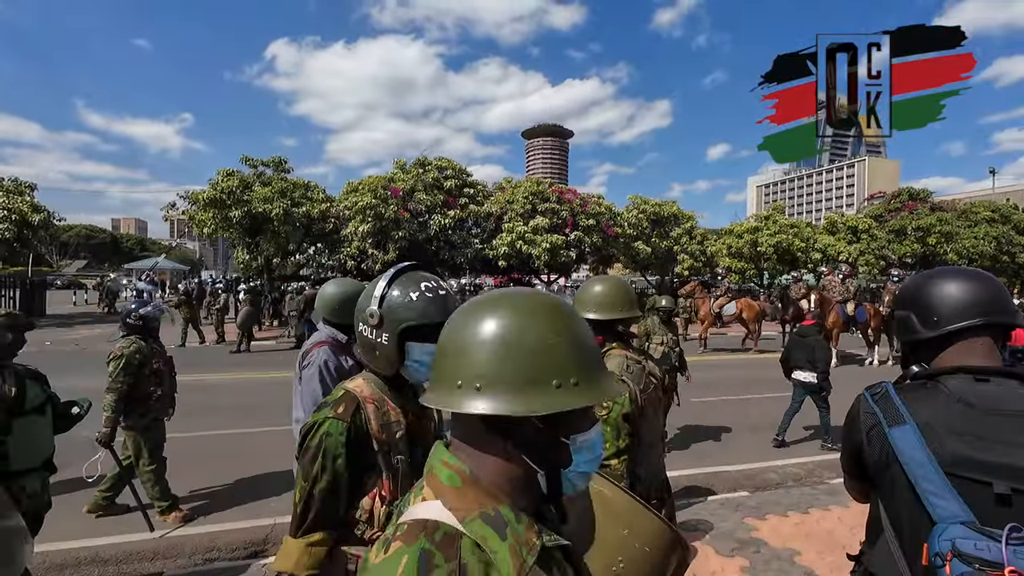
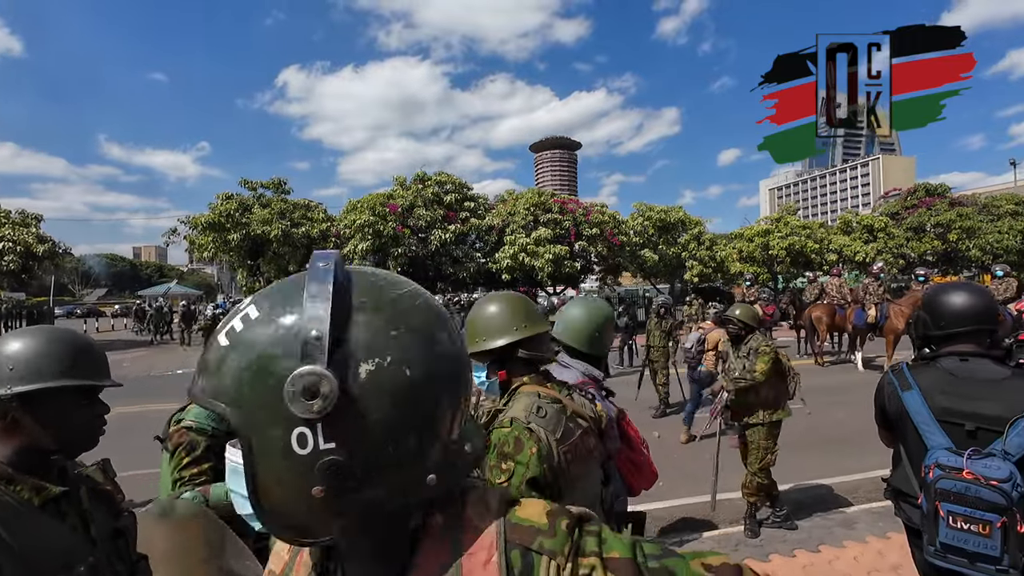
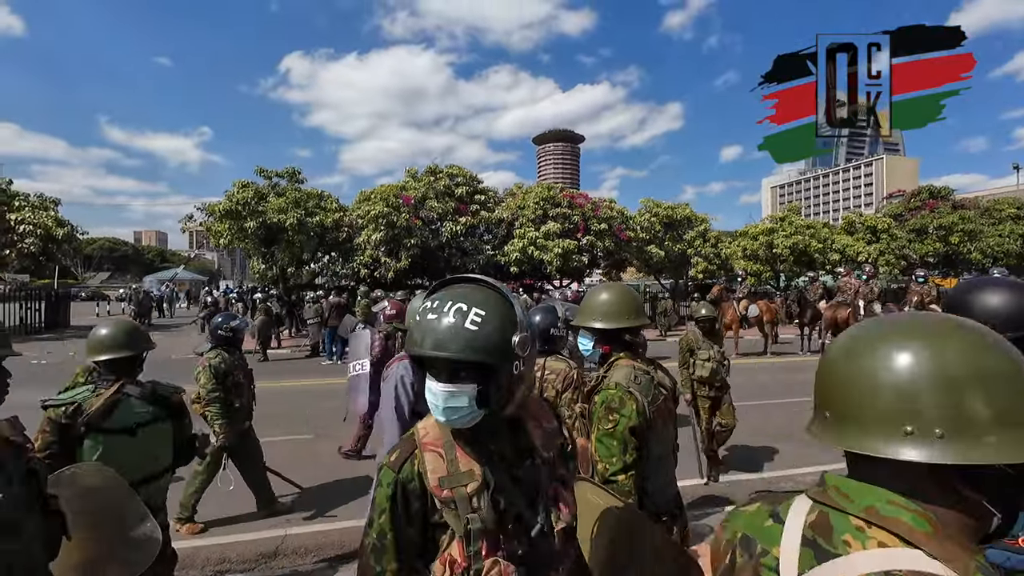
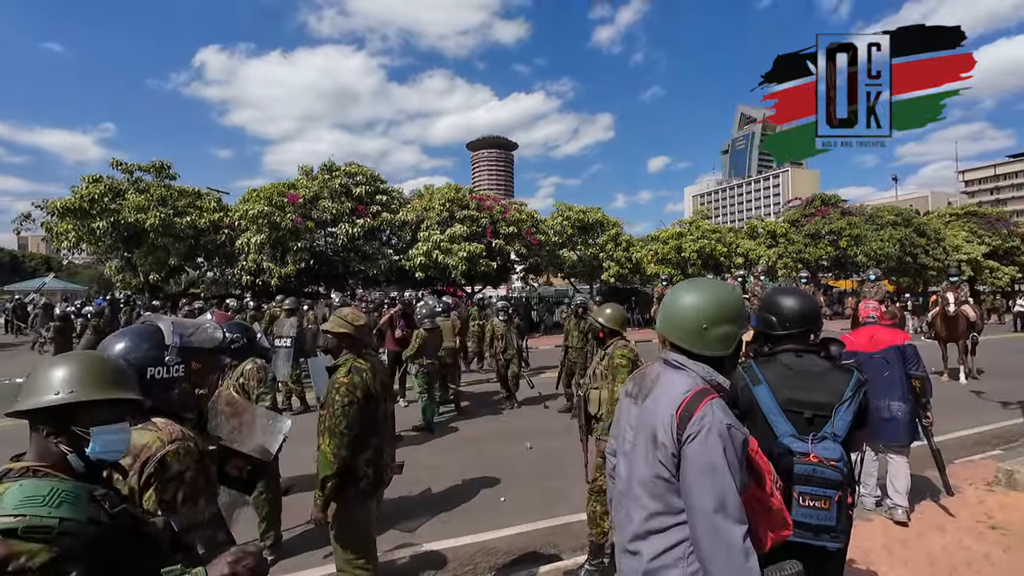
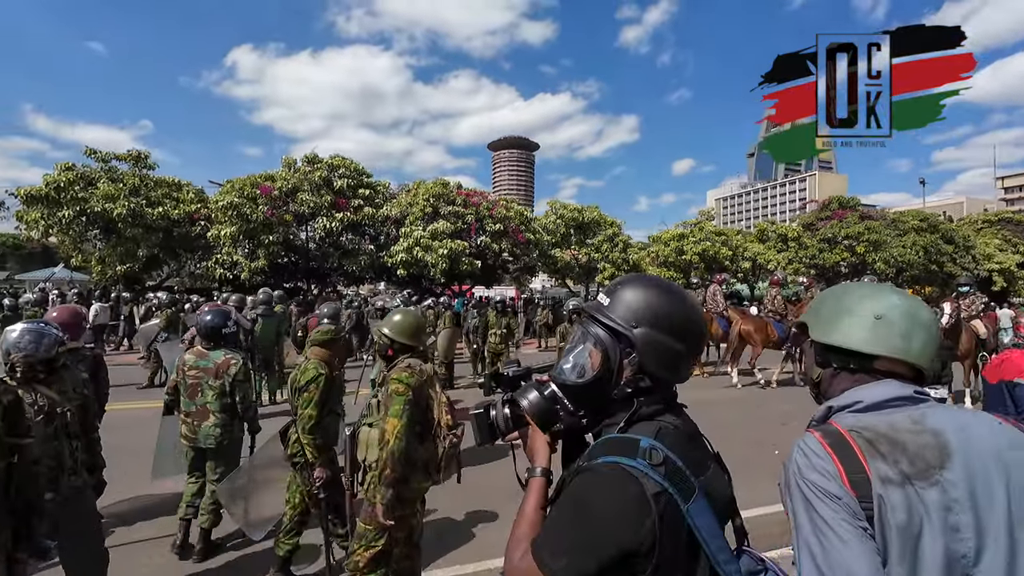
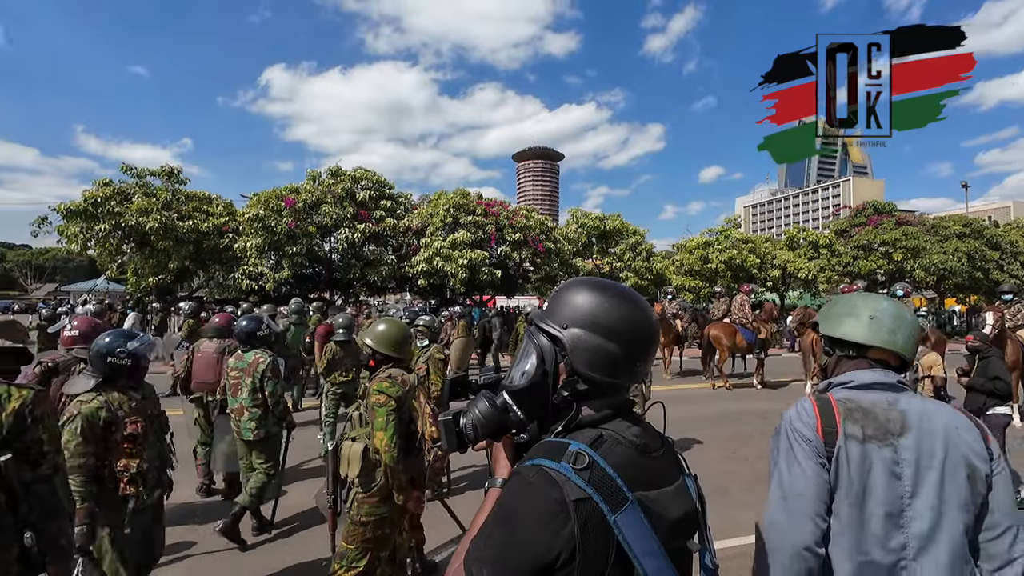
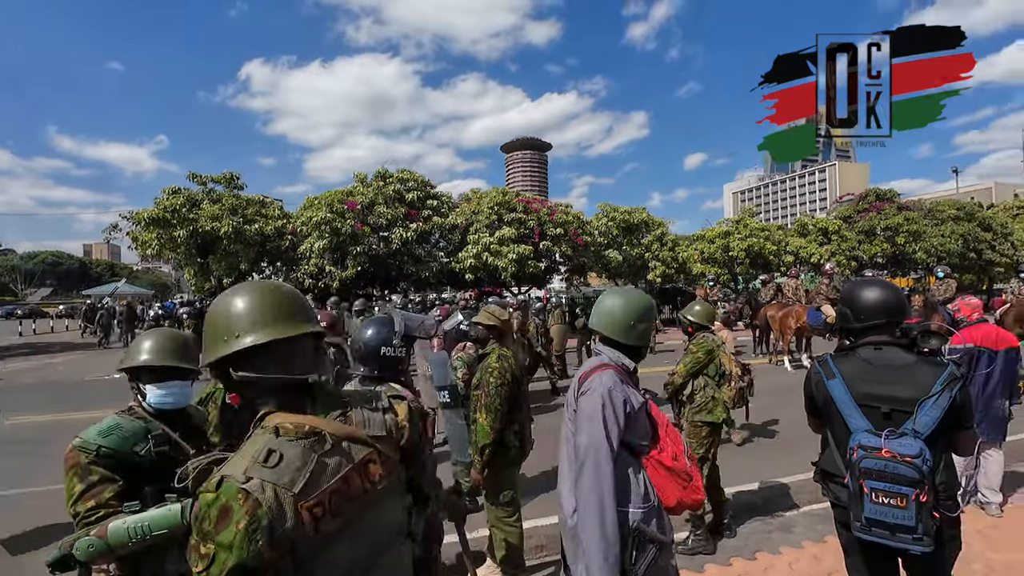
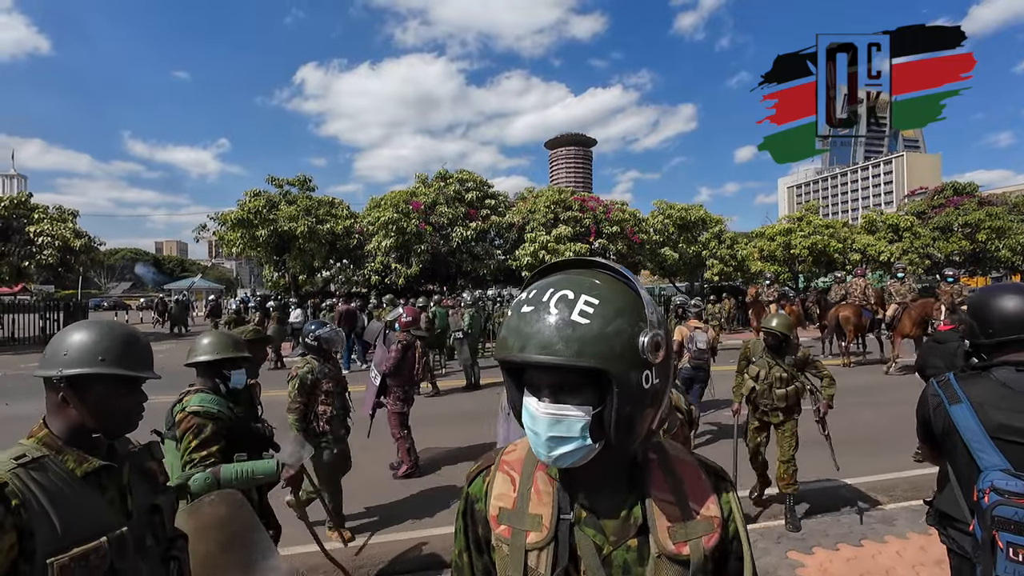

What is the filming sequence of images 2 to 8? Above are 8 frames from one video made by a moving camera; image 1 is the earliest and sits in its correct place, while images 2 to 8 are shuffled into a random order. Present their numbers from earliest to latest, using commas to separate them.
3, 8, 2, 7, 4, 5, 6
